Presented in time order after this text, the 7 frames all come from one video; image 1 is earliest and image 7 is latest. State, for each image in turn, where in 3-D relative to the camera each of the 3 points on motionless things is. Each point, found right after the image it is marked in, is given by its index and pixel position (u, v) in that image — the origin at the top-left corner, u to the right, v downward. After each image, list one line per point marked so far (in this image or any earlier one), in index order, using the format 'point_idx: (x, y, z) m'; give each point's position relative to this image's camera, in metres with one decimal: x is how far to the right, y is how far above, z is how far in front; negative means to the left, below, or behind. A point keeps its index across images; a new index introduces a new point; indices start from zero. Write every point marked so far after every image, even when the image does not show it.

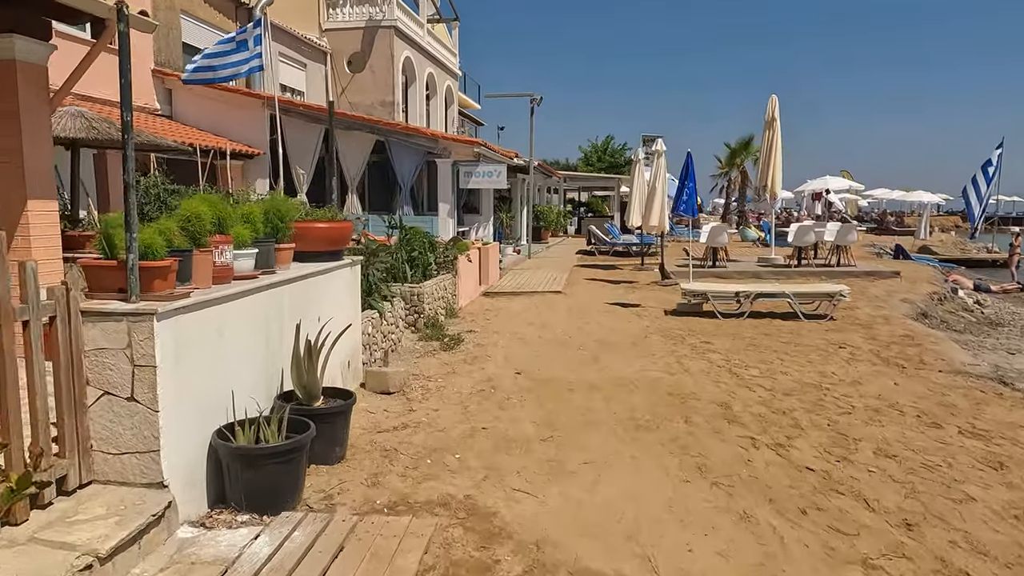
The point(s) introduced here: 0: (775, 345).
0: (+3.5, -0.8, +8.9) m
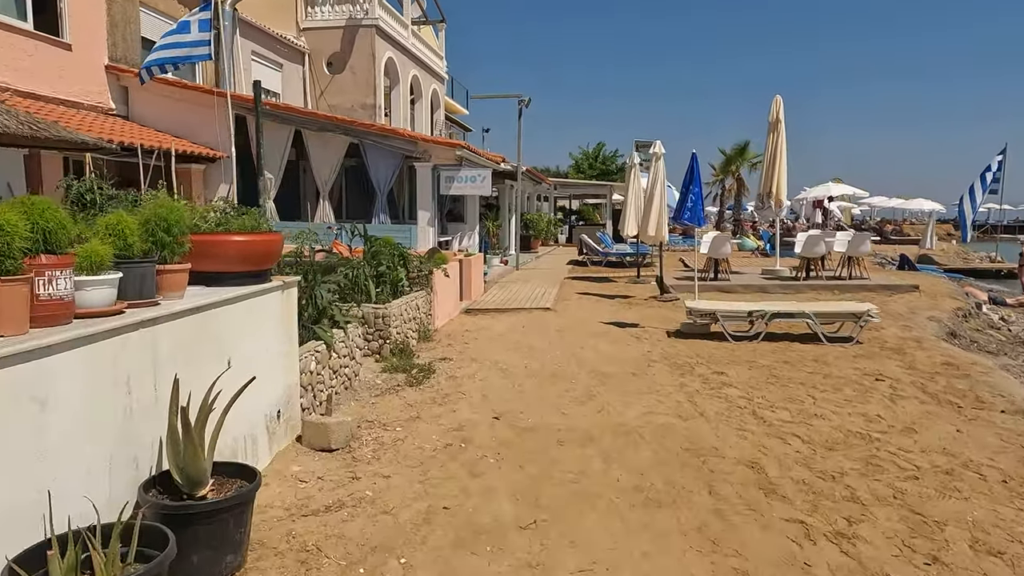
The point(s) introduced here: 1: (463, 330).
0: (+3.3, -1.0, +7.6) m
1: (-0.8, -0.7, +10.6) m
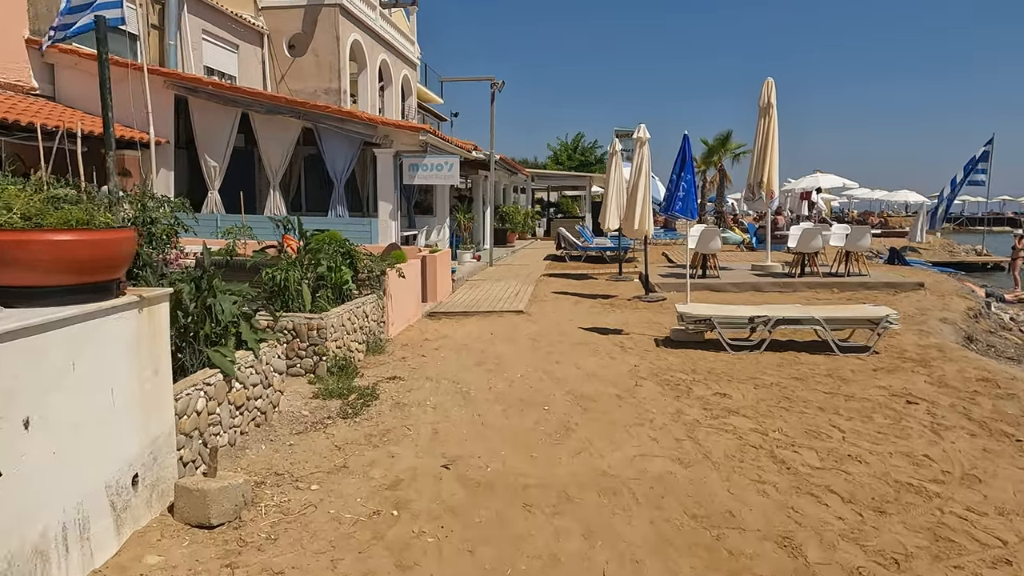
0: (+2.9, -1.1, +6.3) m
1: (-1.3, -0.7, +9.2) m
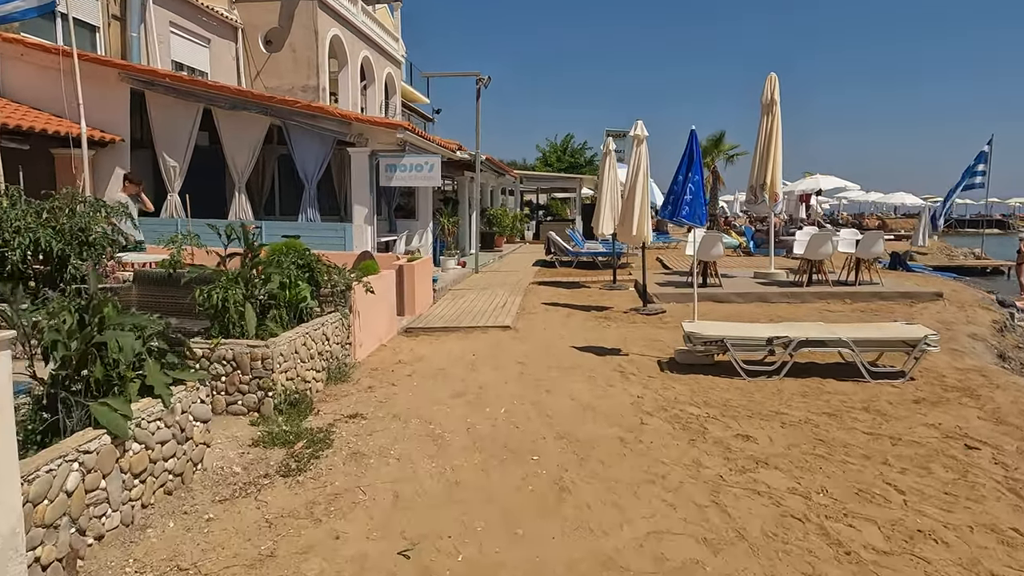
0: (+2.8, -1.2, +5.3) m
1: (-1.5, -0.9, +8.1) m
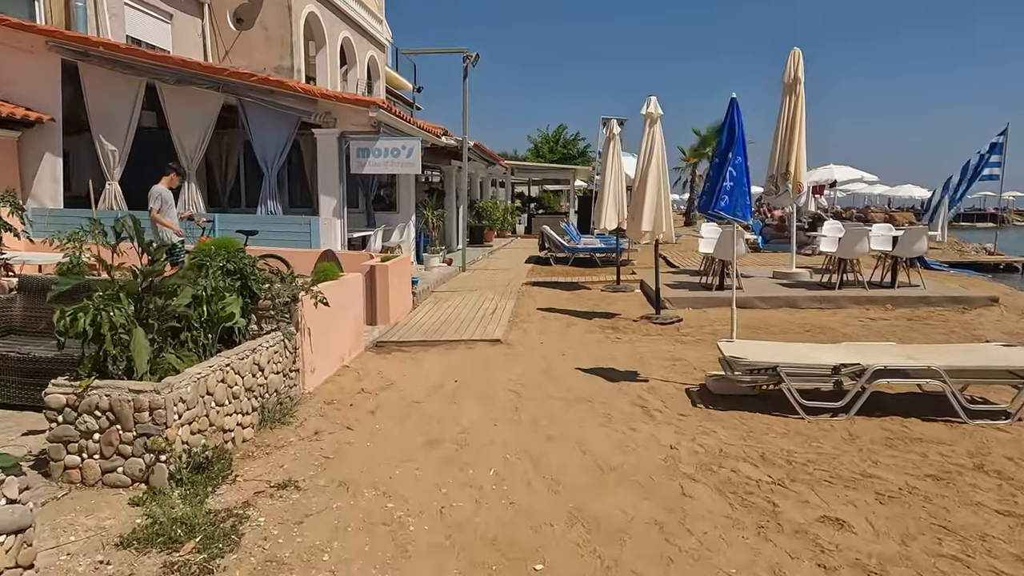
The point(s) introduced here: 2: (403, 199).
0: (+2.7, -1.4, +3.7) m
1: (-1.5, -1.0, +6.4) m
2: (-2.5, +2.0, +15.0) m
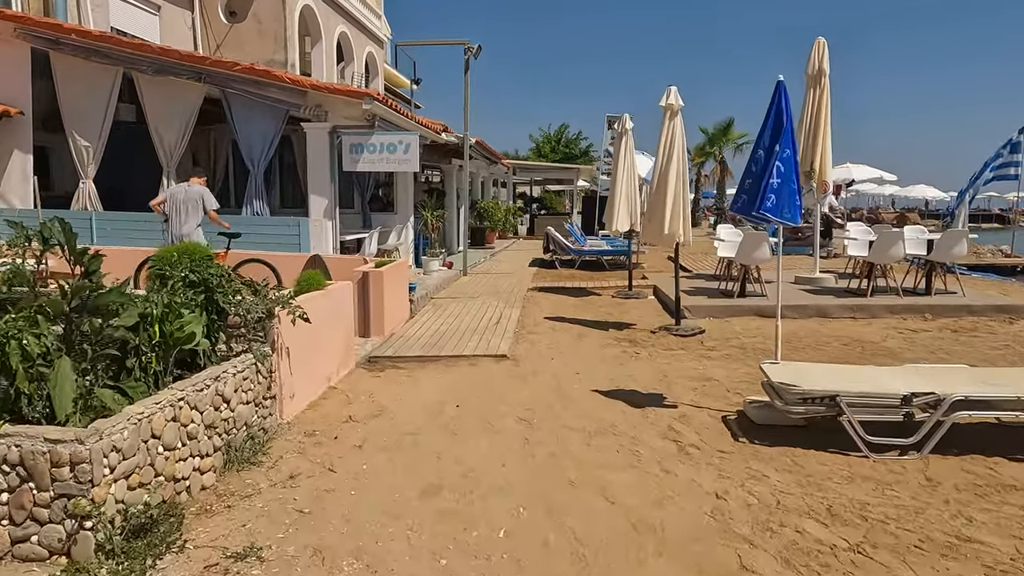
0: (+2.8, -1.5, +2.8) m
1: (-1.5, -1.1, +5.6) m
2: (-2.4, +1.9, +14.1) m
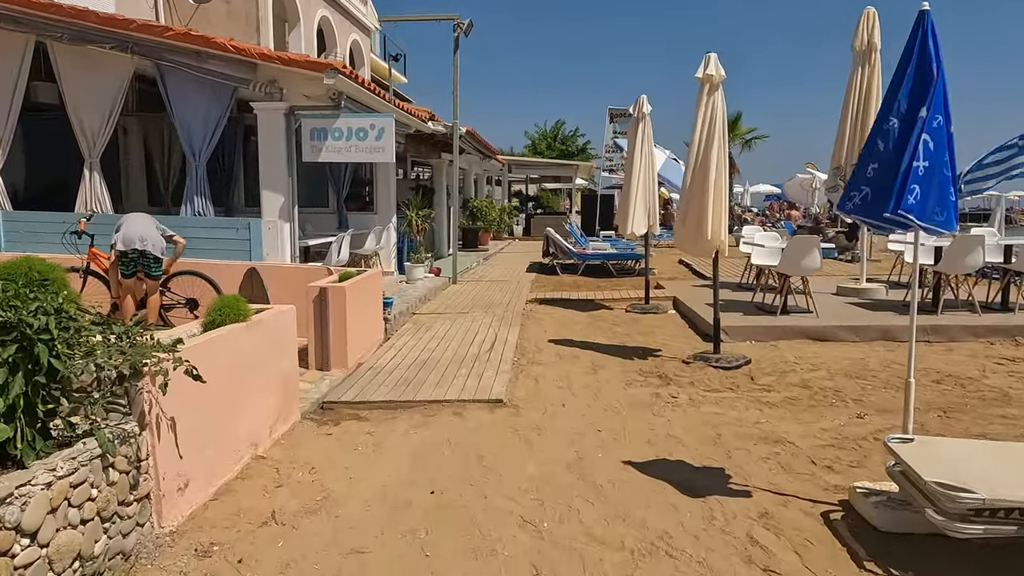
0: (+2.8, -1.7, +1.0) m
1: (-1.5, -1.3, +3.7) m
2: (-2.5, +1.7, +12.3) m
